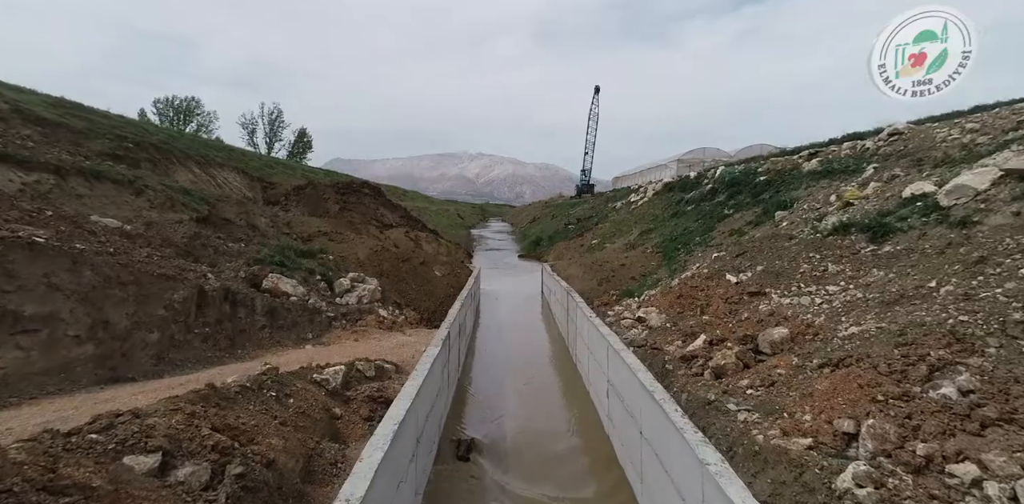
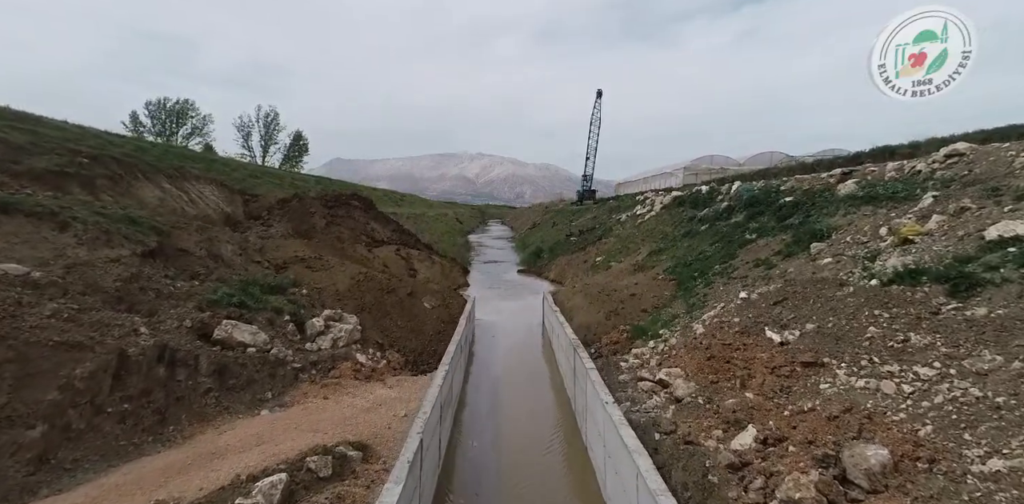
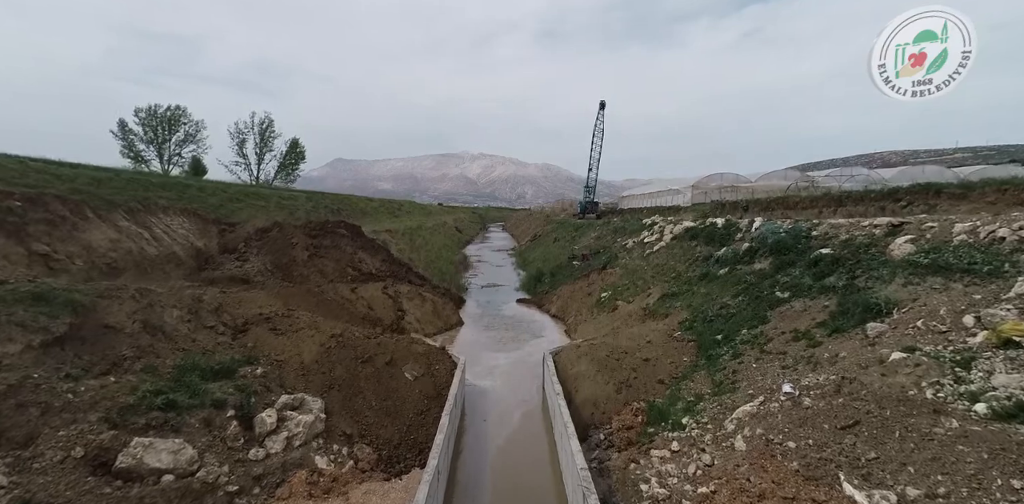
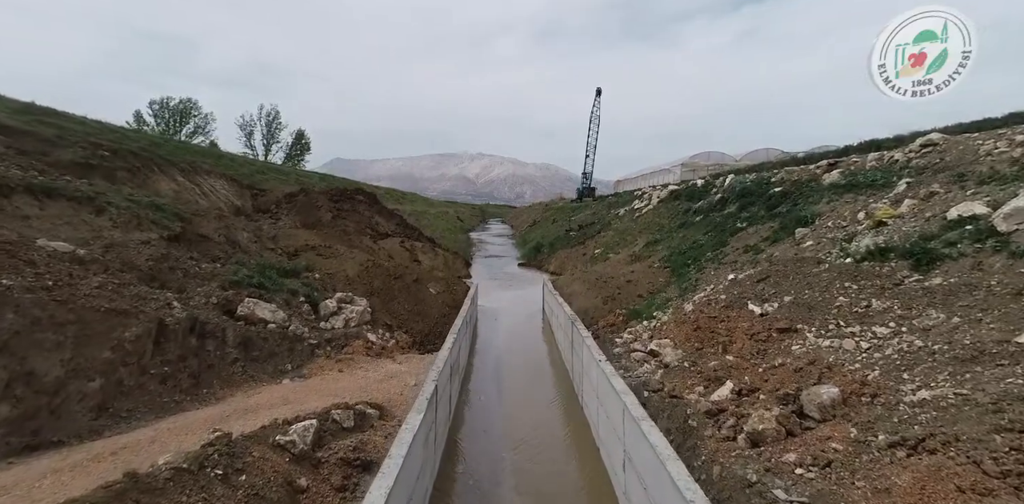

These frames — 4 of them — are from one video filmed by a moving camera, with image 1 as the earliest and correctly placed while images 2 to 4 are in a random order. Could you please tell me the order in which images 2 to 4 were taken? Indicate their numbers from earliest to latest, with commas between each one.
4, 2, 3
